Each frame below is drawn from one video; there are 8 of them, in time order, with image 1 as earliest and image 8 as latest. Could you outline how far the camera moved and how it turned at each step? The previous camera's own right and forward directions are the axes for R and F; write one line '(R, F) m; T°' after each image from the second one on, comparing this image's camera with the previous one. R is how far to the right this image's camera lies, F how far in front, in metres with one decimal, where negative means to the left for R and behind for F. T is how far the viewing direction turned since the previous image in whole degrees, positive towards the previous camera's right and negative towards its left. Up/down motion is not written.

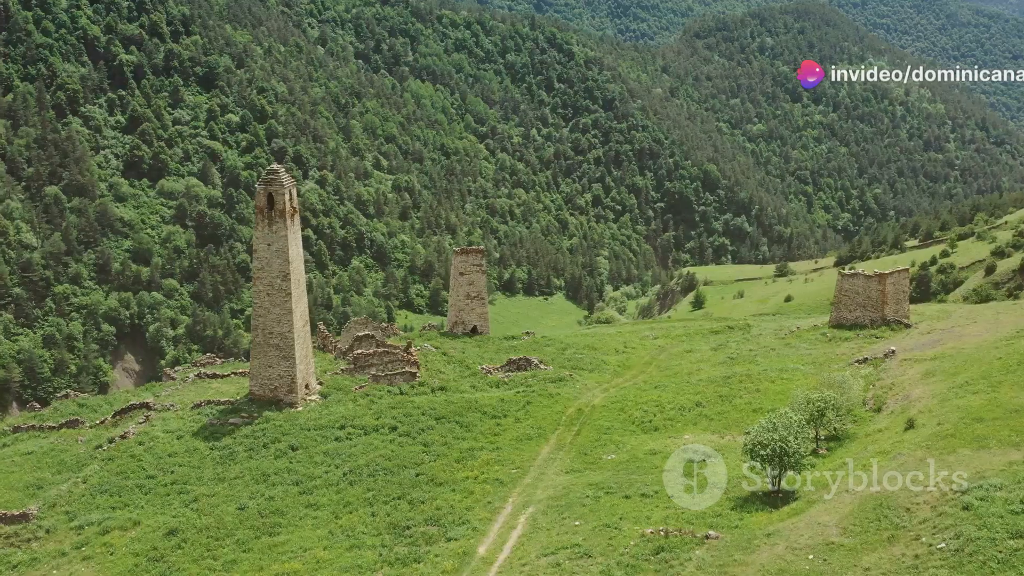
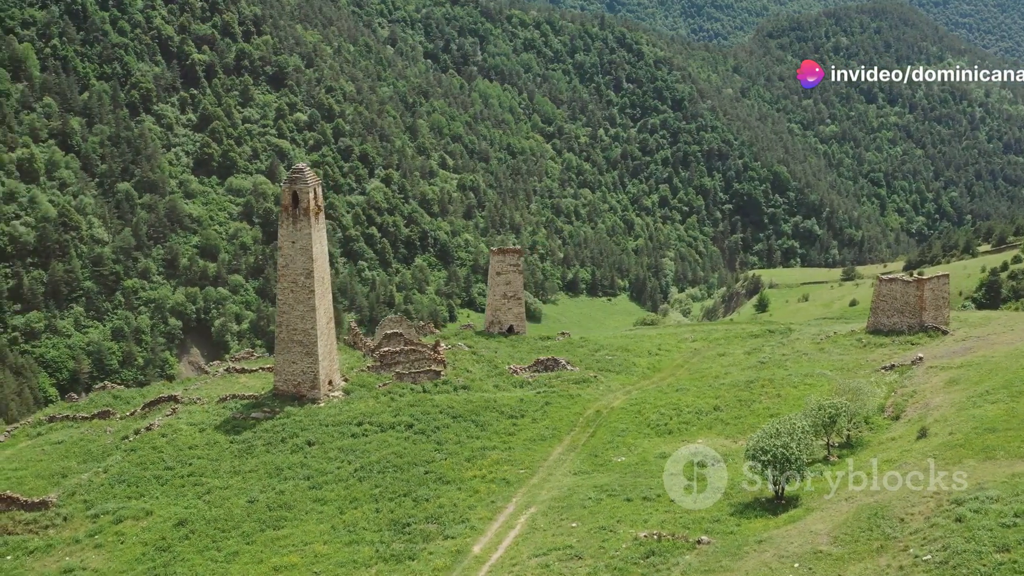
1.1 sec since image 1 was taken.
(+1.8, 0.0) m; -4°
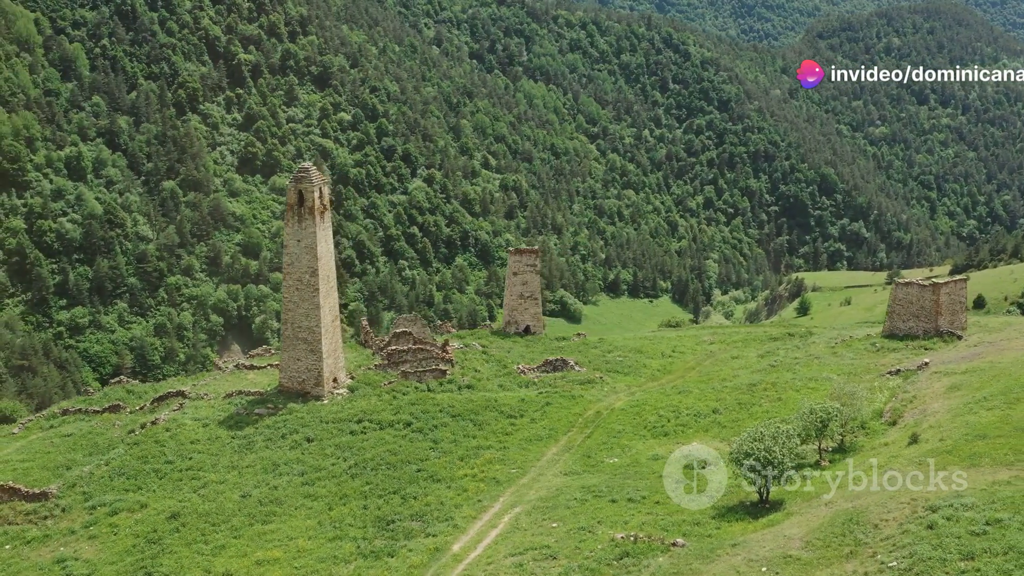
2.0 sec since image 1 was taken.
(+1.7, -0.1) m; -2°
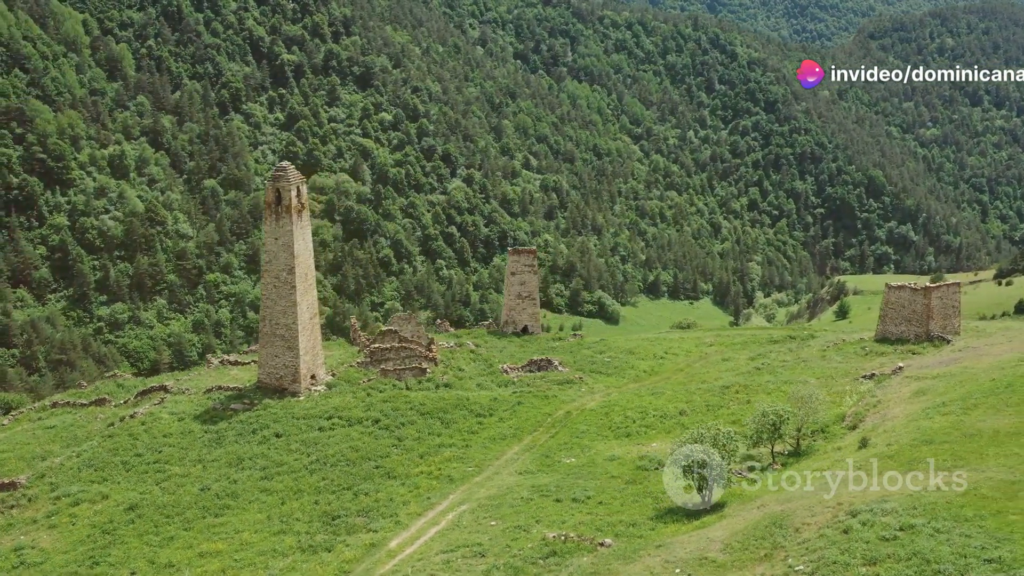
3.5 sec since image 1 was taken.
(+2.9, -0.1) m; -2°
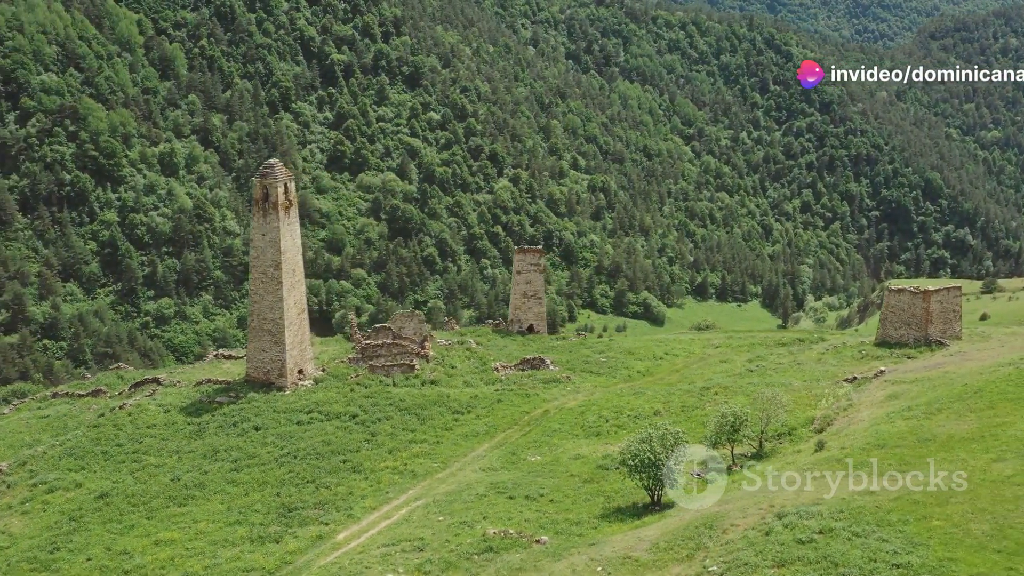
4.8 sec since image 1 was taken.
(+2.8, -0.1) m; -3°
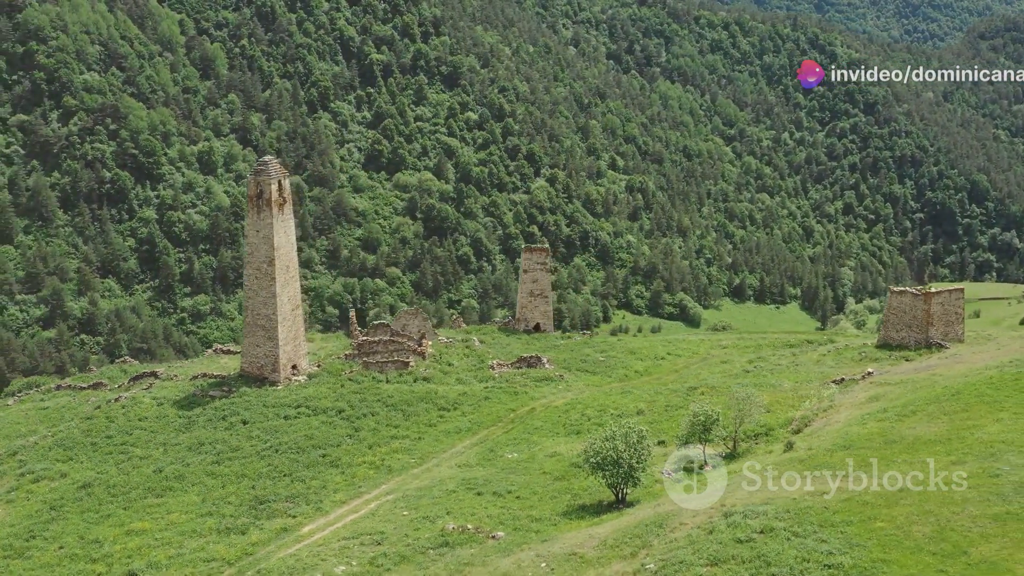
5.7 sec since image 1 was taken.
(+2.1, -0.1) m; -2°
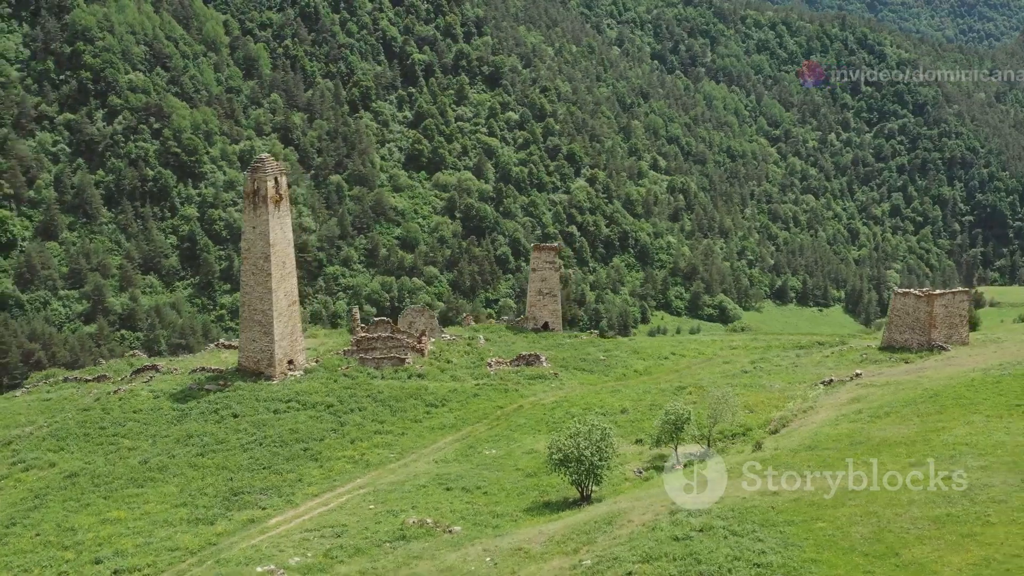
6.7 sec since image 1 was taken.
(+2.2, -0.1) m; -2°
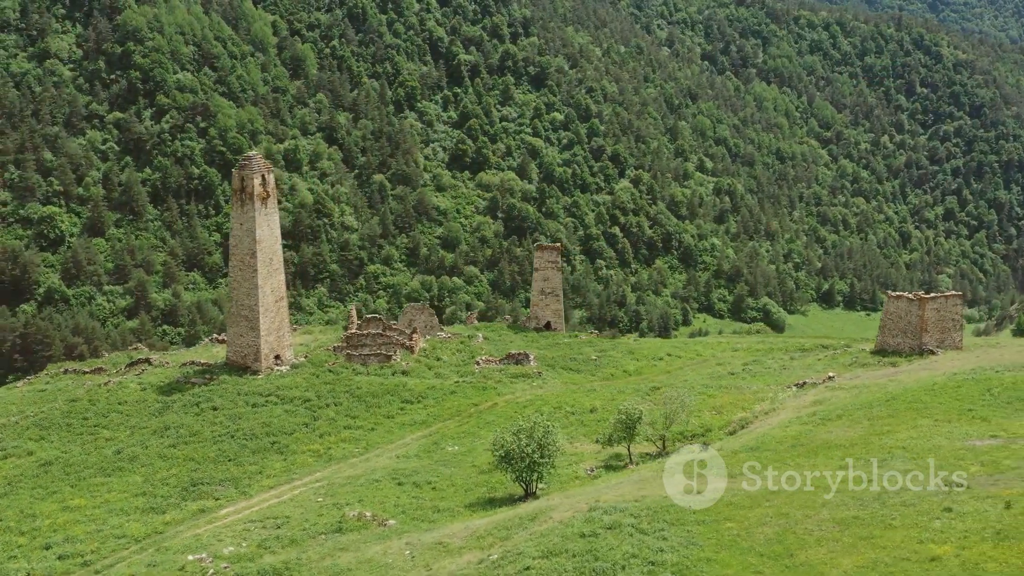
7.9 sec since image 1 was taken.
(+2.9, -0.2) m; -2°
